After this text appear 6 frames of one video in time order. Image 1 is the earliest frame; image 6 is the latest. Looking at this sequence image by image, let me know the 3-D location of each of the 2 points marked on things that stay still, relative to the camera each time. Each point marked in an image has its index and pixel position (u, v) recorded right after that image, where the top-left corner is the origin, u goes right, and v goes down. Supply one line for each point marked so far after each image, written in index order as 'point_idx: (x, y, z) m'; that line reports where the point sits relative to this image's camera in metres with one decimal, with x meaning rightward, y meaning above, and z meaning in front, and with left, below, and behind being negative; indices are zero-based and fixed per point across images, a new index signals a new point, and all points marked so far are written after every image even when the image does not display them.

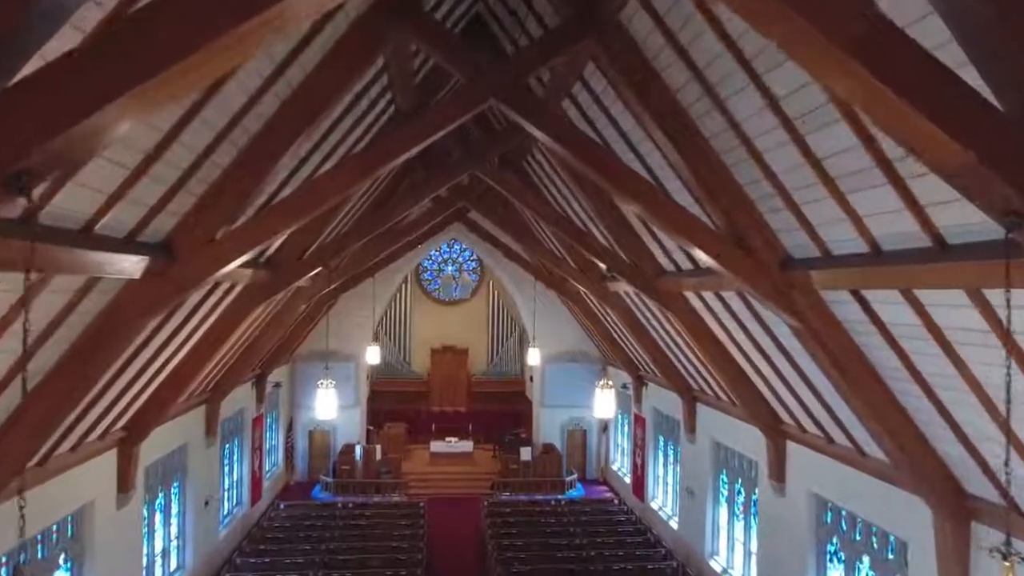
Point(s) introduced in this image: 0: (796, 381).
0: (+3.0, -1.0, +8.1) m
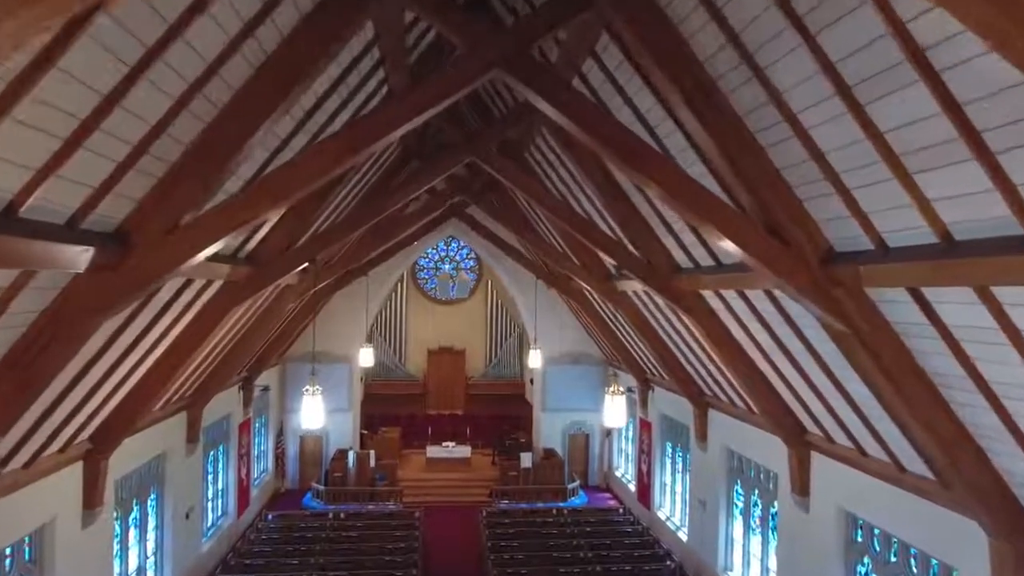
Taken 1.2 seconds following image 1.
0: (+3.0, -1.0, +7.4) m
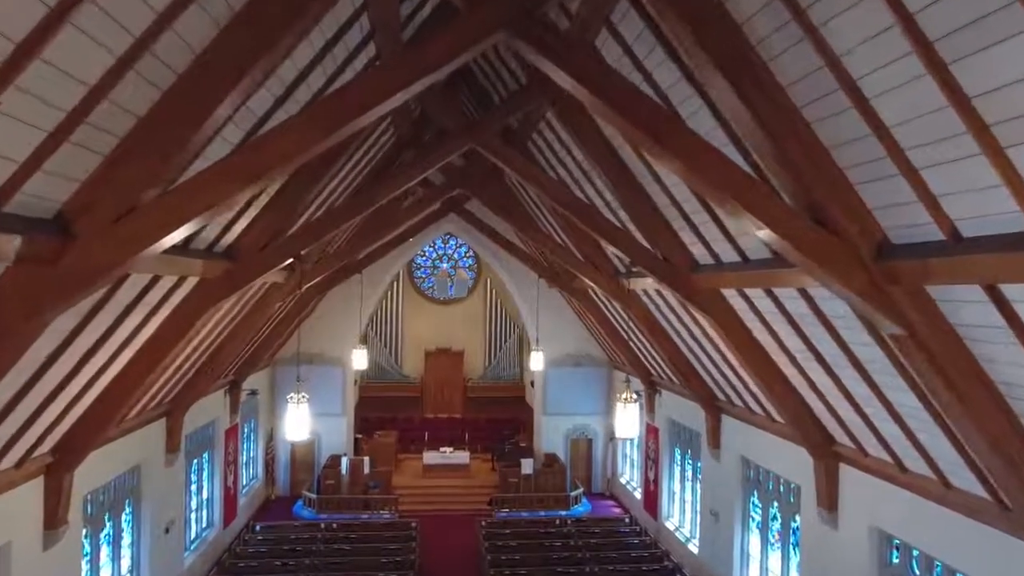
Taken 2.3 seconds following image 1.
0: (+3.1, -0.9, +6.7) m
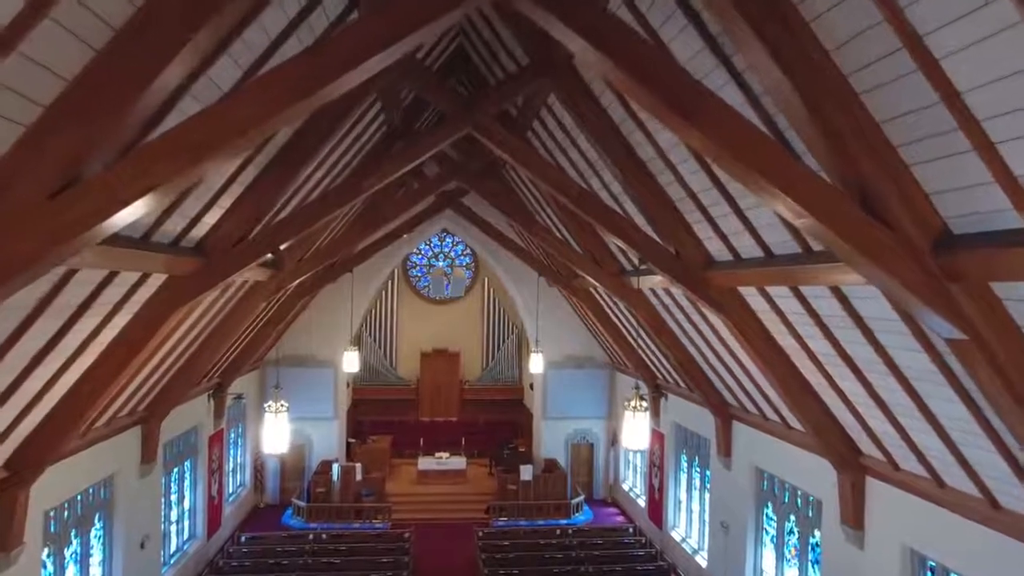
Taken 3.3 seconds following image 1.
0: (+3.1, -0.9, +6.0) m
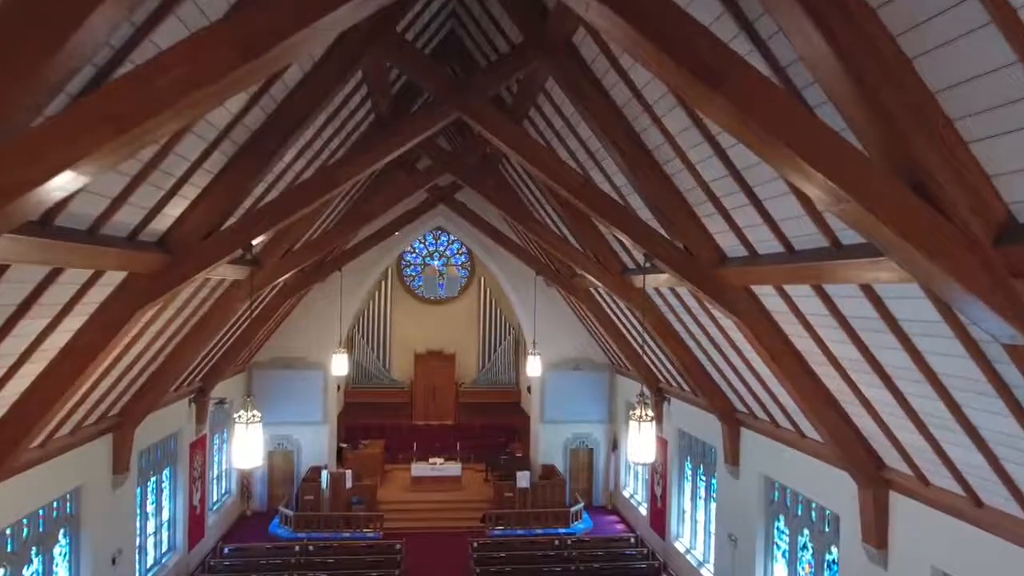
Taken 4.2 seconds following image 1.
0: (+3.0, -0.9, +5.5) m
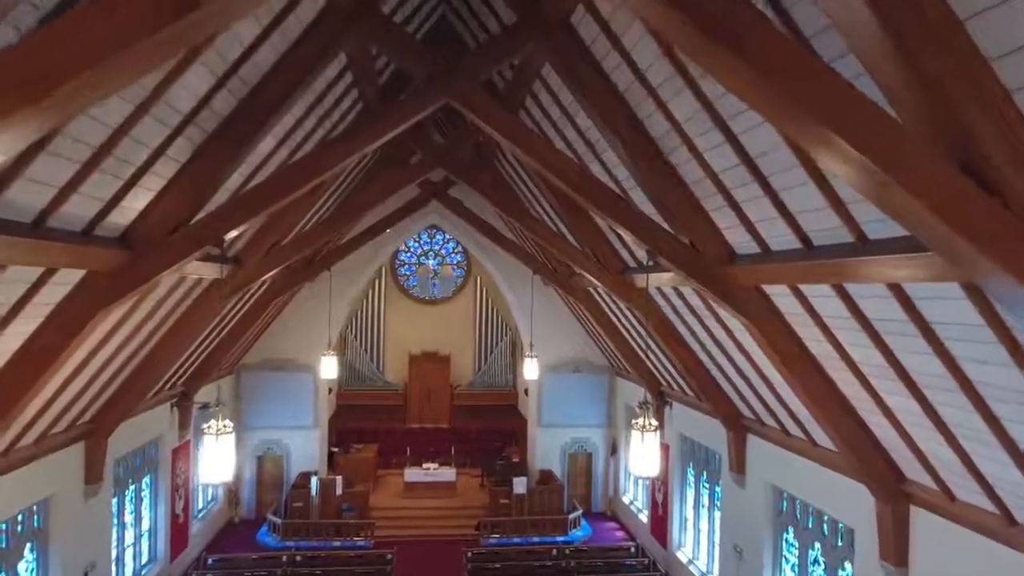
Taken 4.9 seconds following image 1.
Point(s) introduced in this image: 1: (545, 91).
0: (+3.0, -0.9, +5.0) m
1: (+0.3, +1.9, +7.1) m
